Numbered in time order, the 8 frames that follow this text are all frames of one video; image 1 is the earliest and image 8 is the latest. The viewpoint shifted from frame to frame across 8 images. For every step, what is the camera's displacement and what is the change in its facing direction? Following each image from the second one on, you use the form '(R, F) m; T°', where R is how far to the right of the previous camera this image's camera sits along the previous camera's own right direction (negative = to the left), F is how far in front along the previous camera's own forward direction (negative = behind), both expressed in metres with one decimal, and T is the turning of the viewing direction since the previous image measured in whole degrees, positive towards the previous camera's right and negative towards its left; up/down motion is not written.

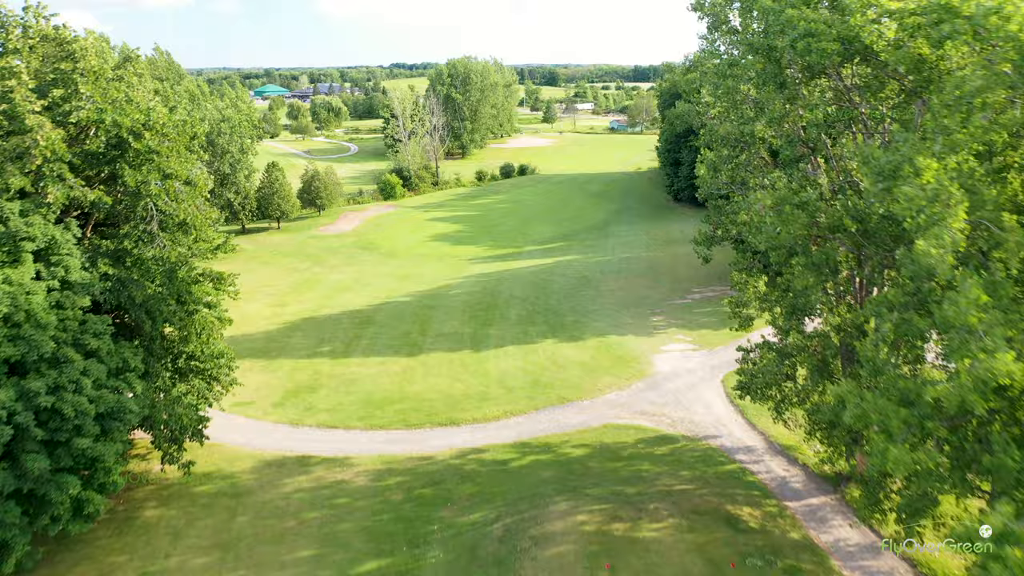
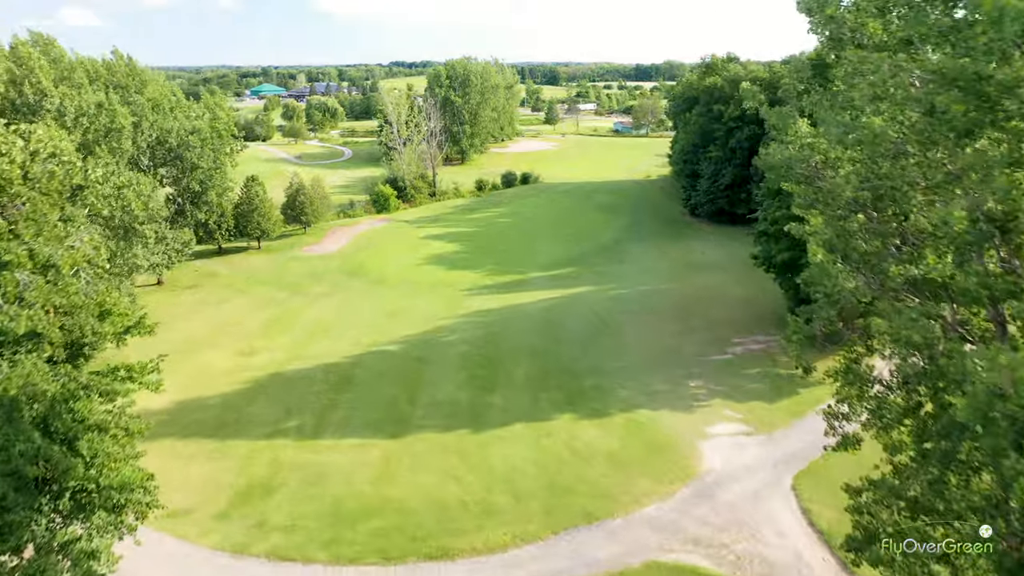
(-0.2, +4.0) m; 0°
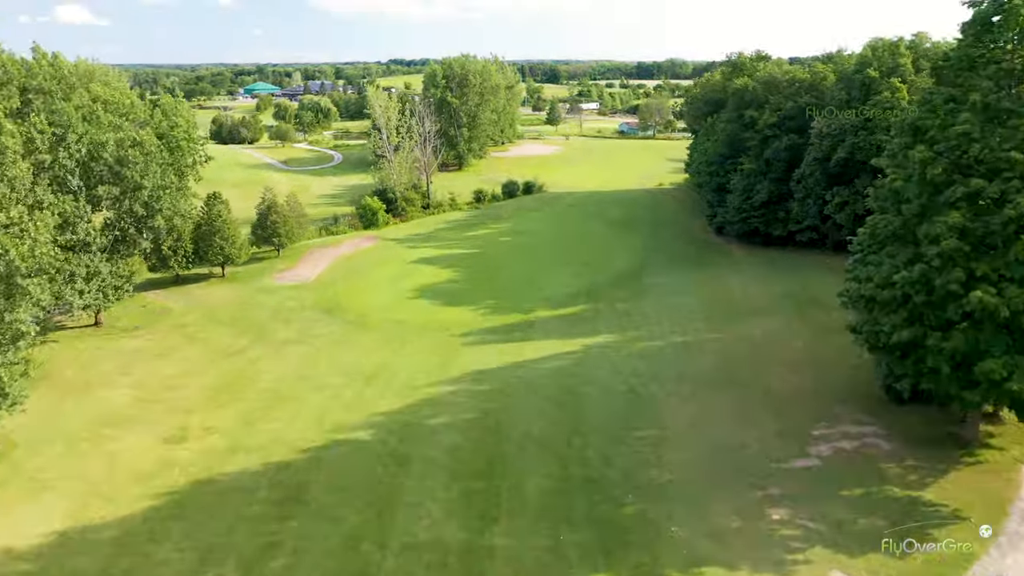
(-0.2, +5.5) m; 0°
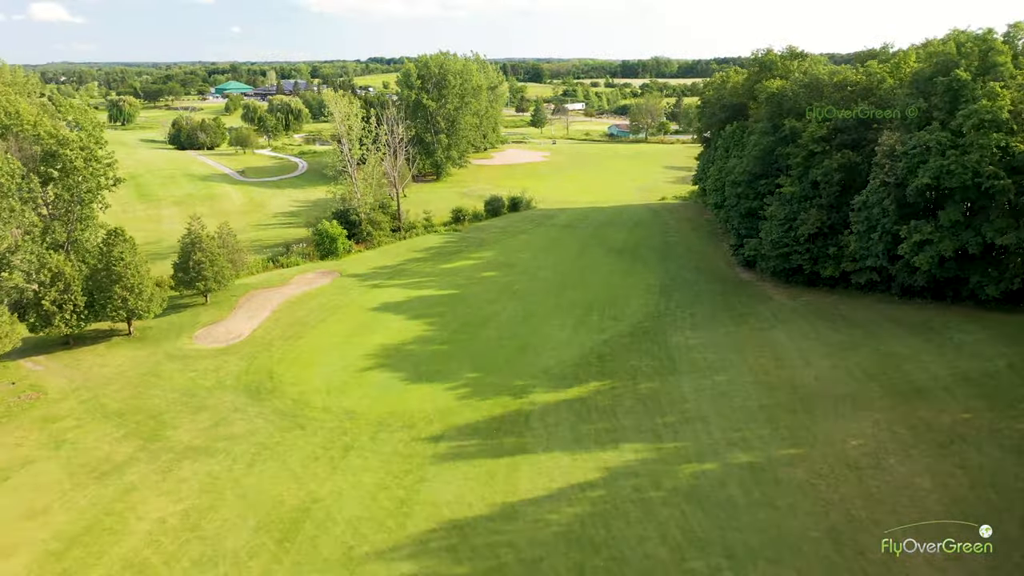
(-0.1, +7.4) m; +1°
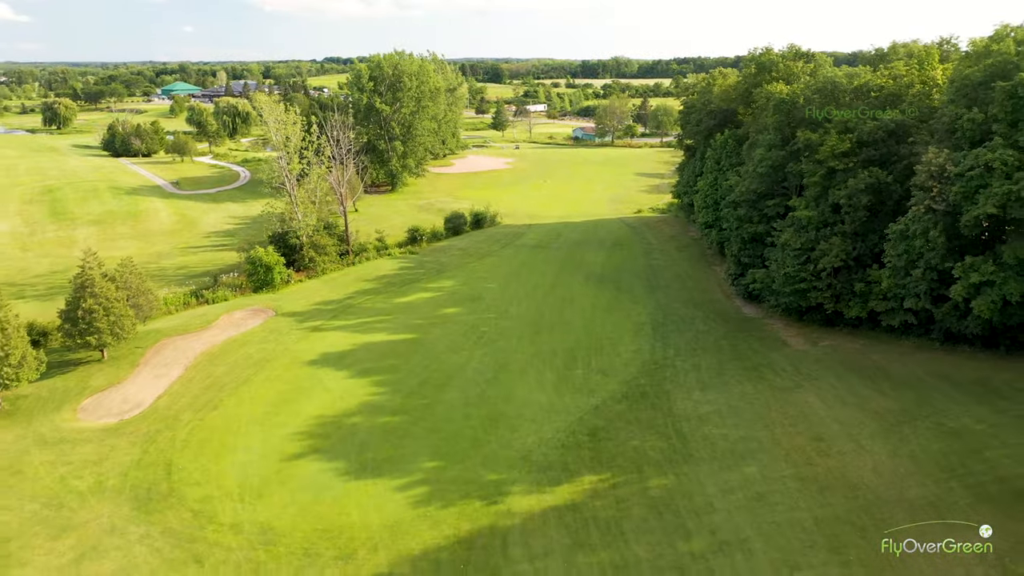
(-0.1, +5.2) m; +3°
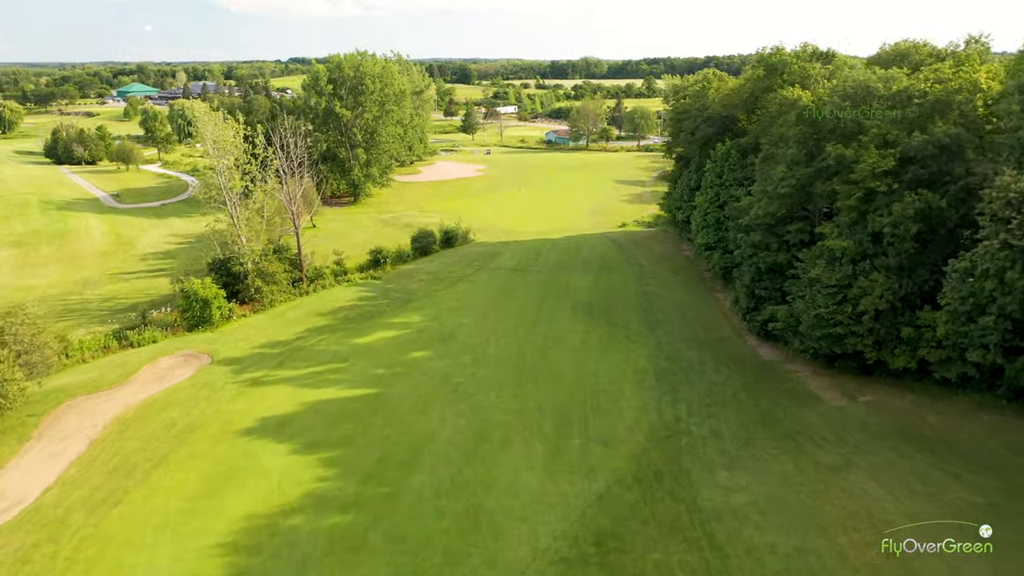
(-0.2, +4.4) m; +2°
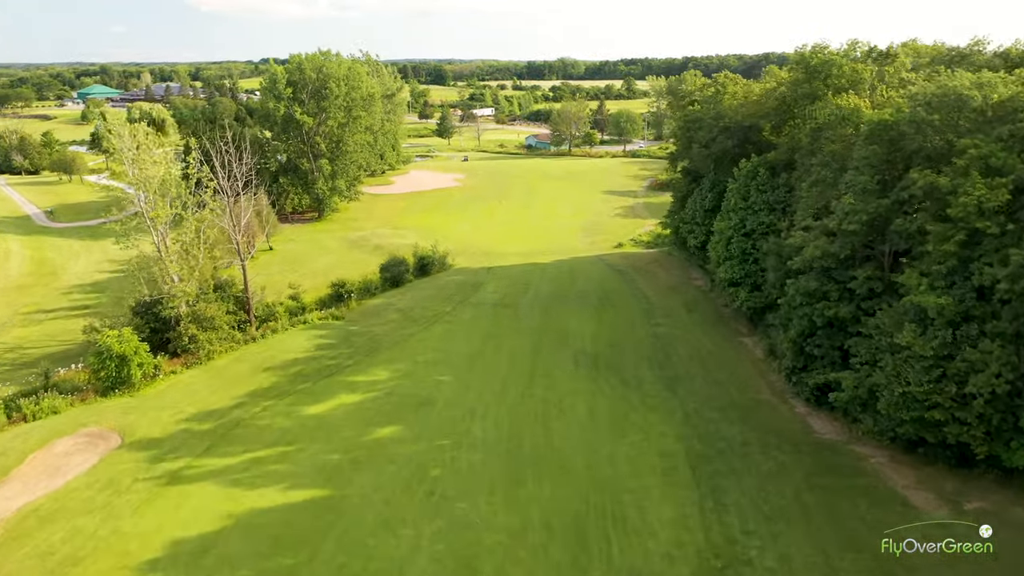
(-0.4, +5.3) m; +2°
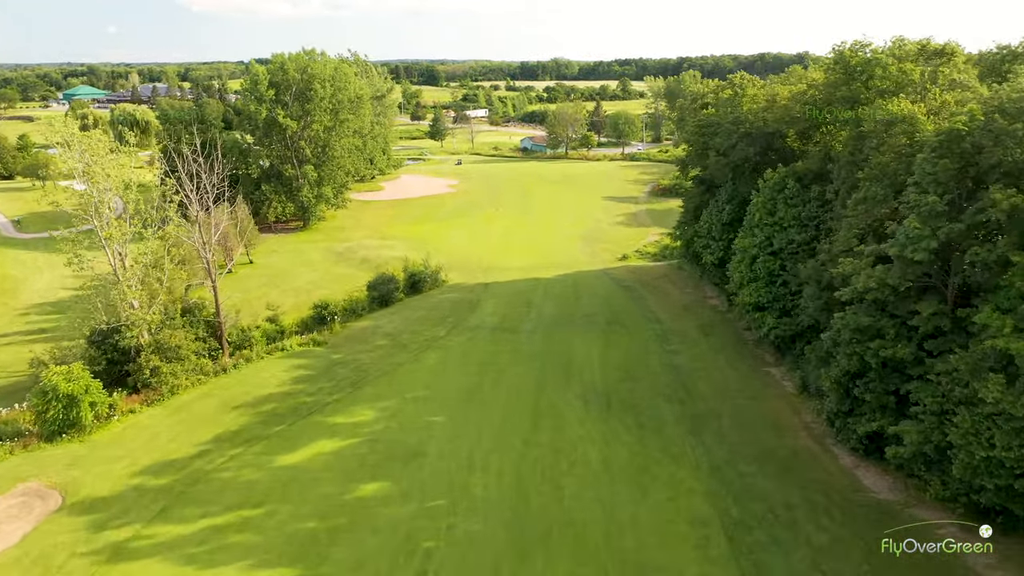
(-0.2, +2.8) m; 0°
